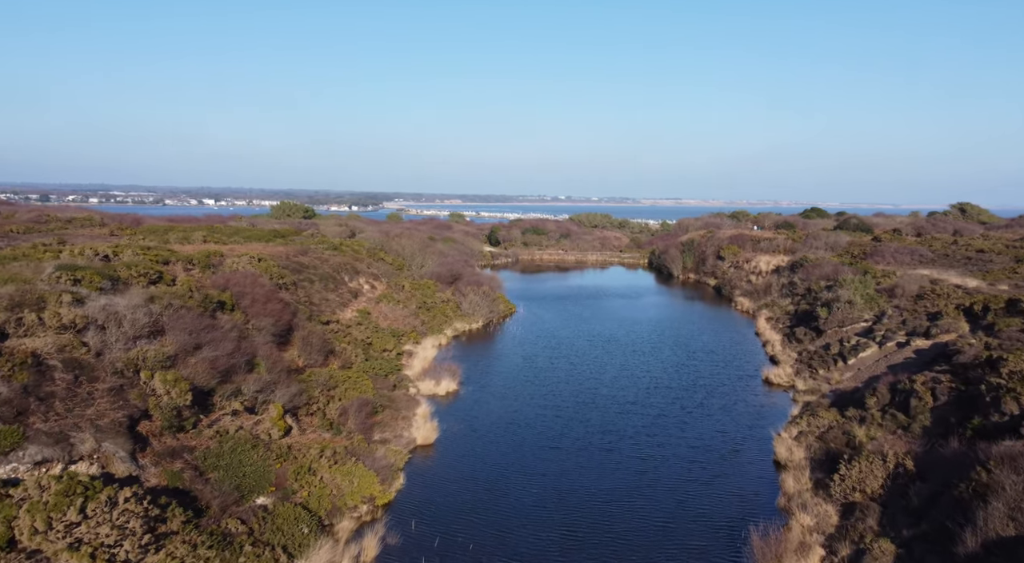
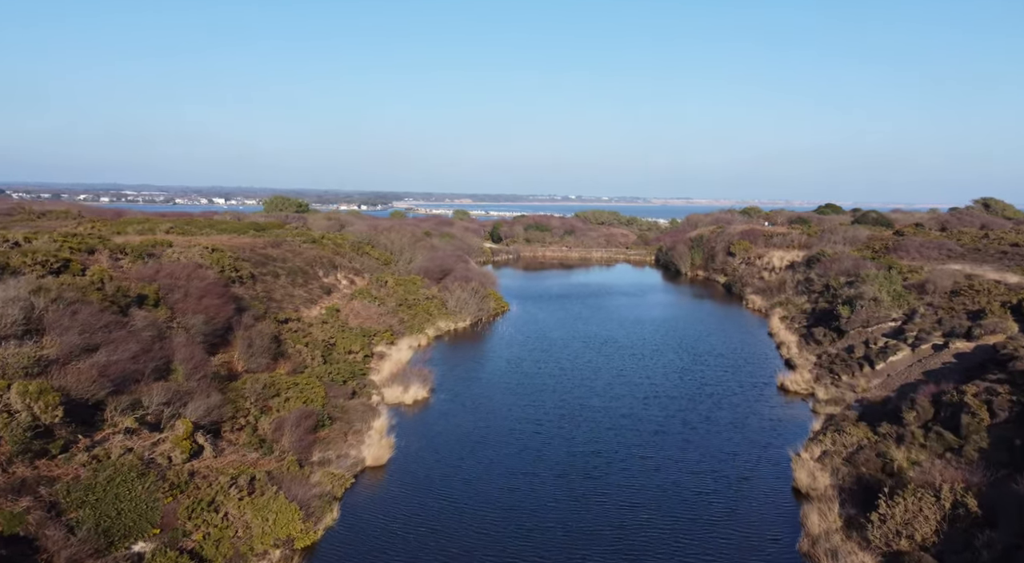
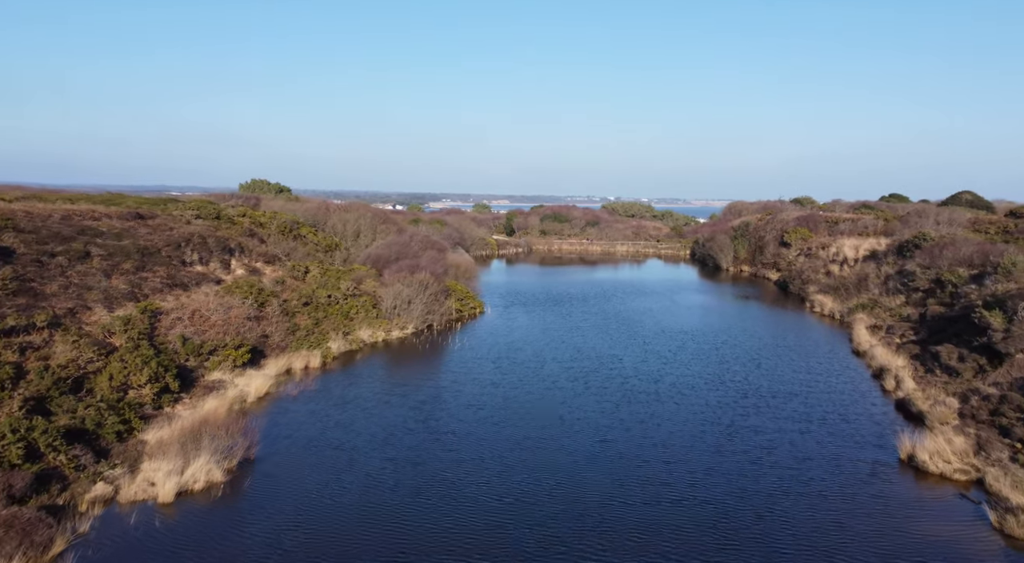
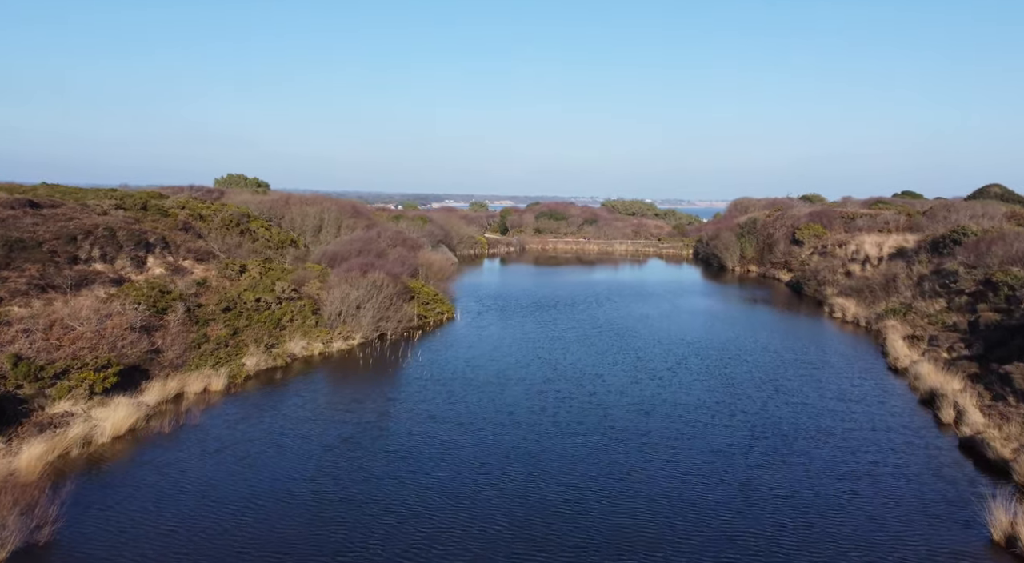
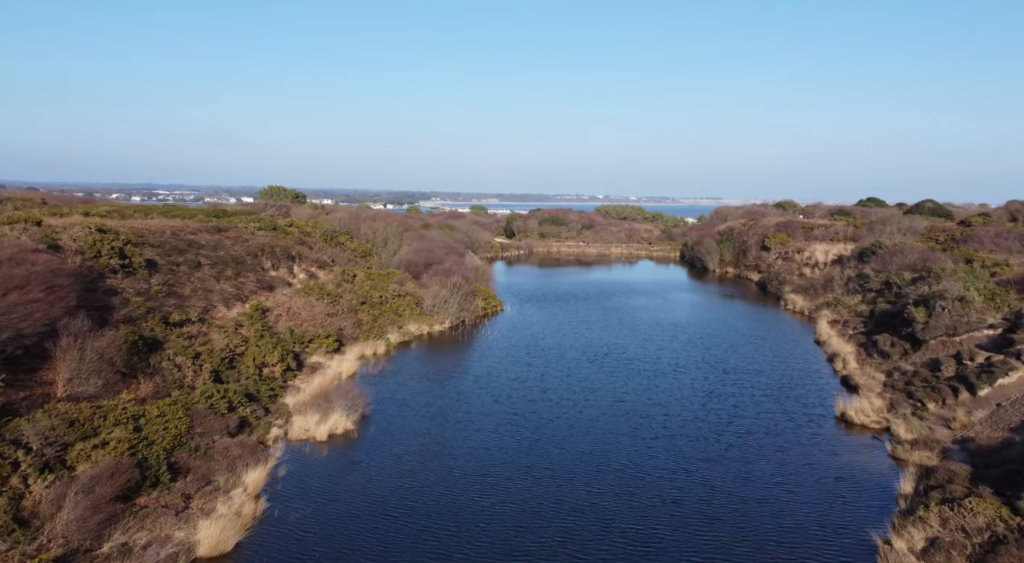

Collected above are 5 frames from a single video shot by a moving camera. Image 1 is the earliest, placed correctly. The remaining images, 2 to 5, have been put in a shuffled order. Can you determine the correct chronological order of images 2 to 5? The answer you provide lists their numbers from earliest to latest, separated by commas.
2, 5, 3, 4
